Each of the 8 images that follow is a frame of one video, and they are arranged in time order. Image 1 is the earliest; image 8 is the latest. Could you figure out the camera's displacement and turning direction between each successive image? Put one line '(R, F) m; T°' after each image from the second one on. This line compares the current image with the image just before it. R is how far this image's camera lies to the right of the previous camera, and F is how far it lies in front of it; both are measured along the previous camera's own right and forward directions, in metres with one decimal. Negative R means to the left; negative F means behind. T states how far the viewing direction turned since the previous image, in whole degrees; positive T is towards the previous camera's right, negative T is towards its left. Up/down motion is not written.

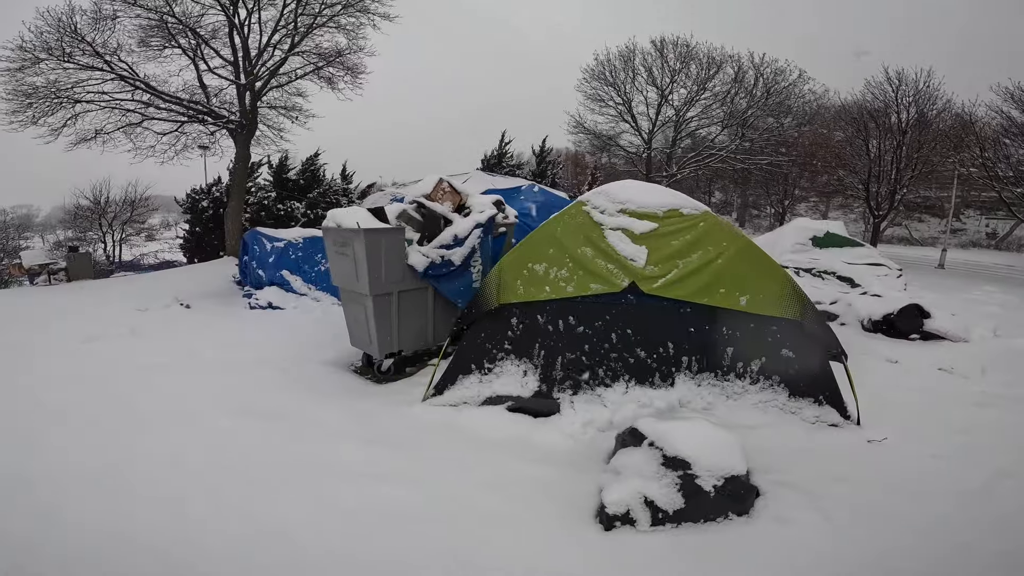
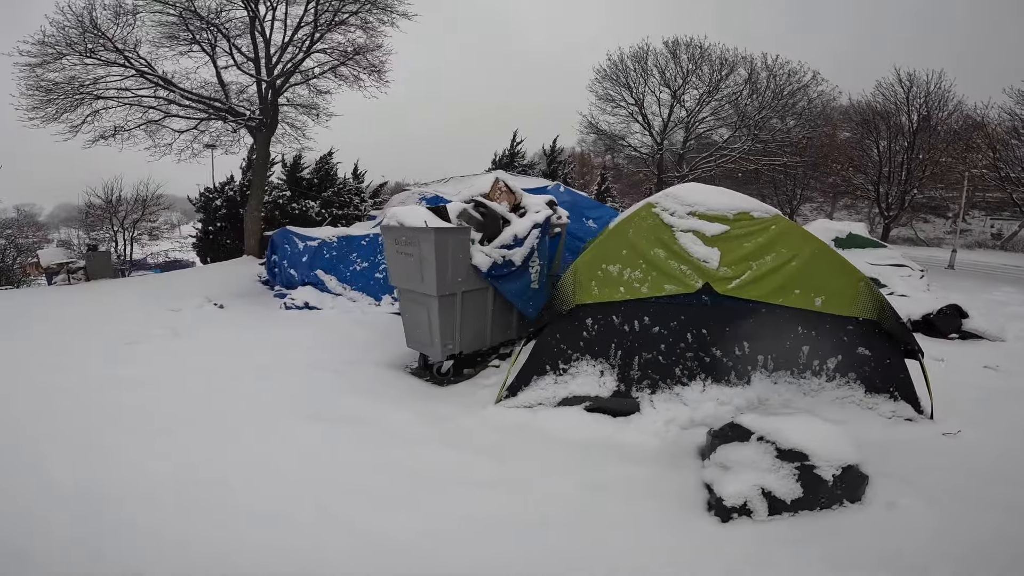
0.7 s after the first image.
(-0.5, 0.0) m; 0°
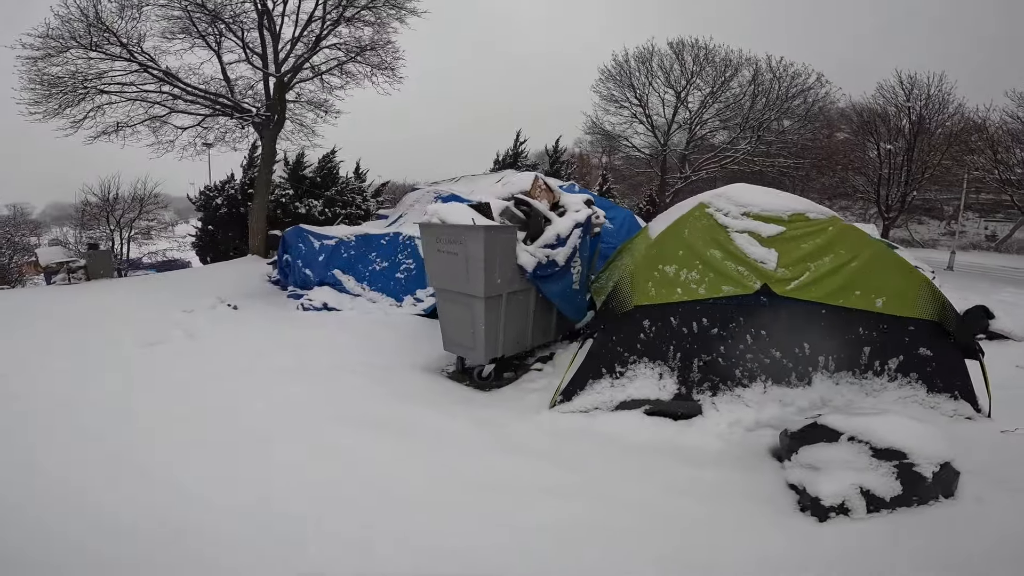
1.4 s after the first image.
(-0.4, +0.1) m; +1°
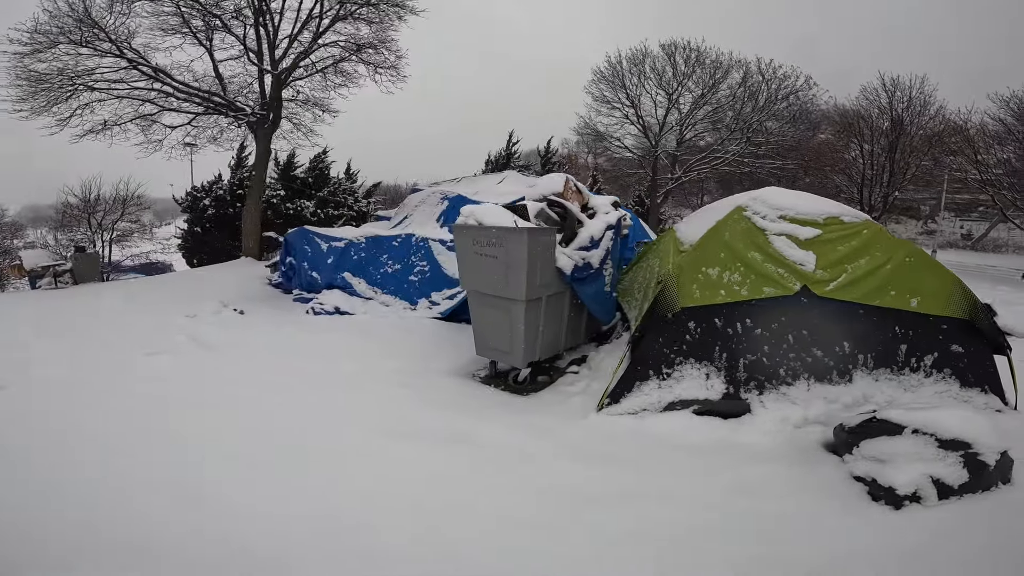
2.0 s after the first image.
(-0.4, 0.0) m; +2°
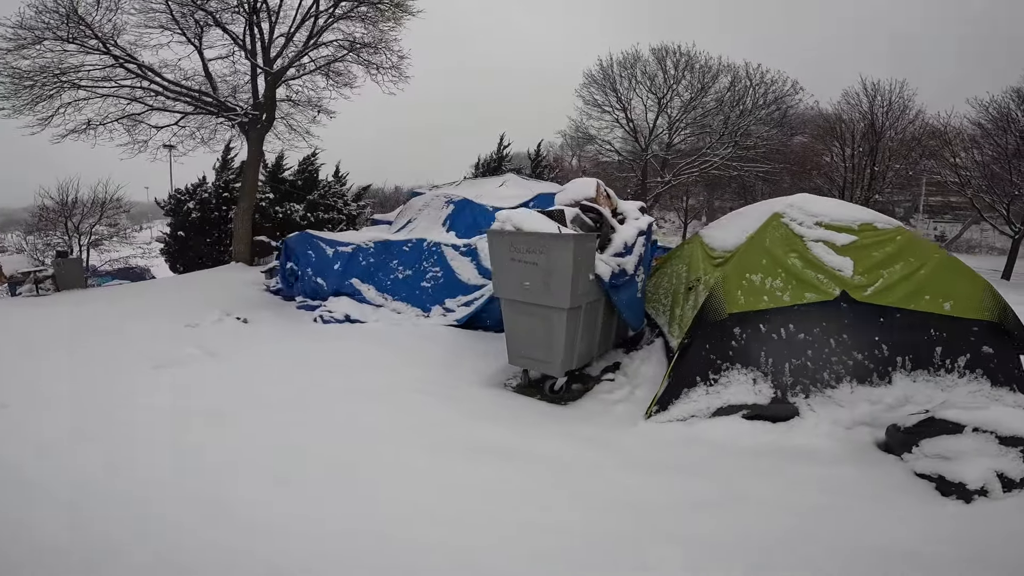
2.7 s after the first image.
(-0.4, +0.1) m; +2°
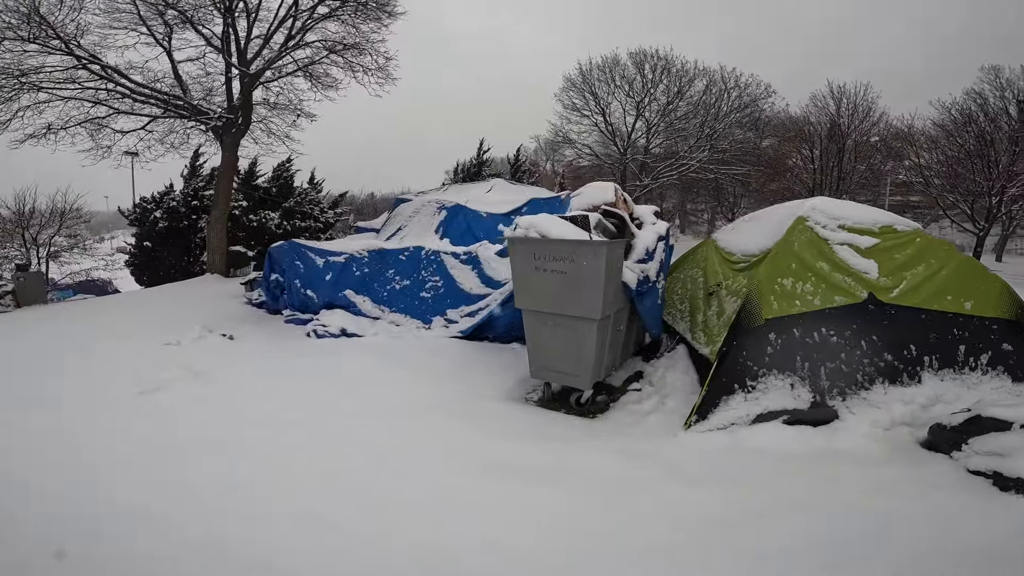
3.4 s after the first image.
(-0.4, +0.1) m; +3°
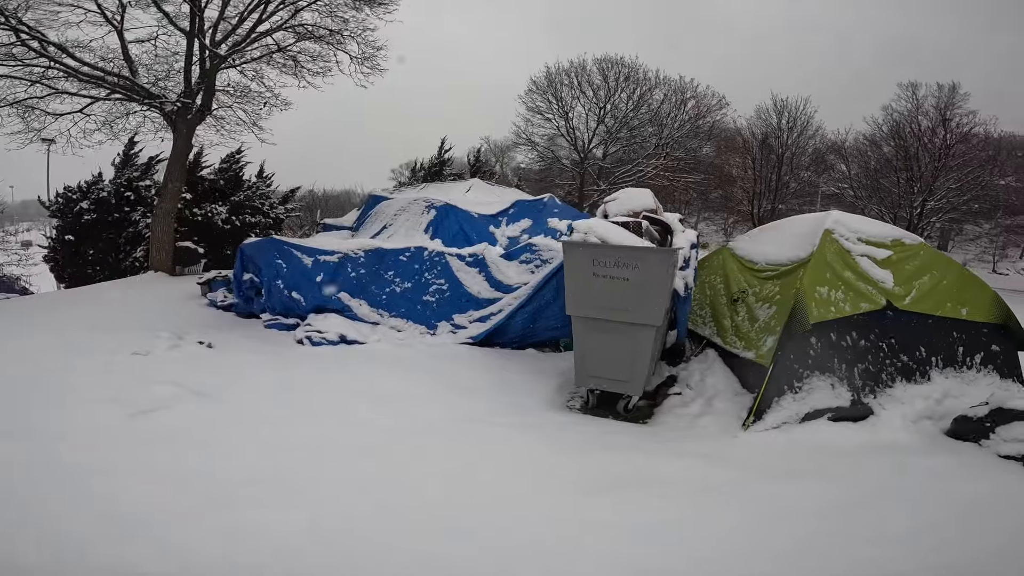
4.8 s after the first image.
(-0.8, +0.1) m; +7°
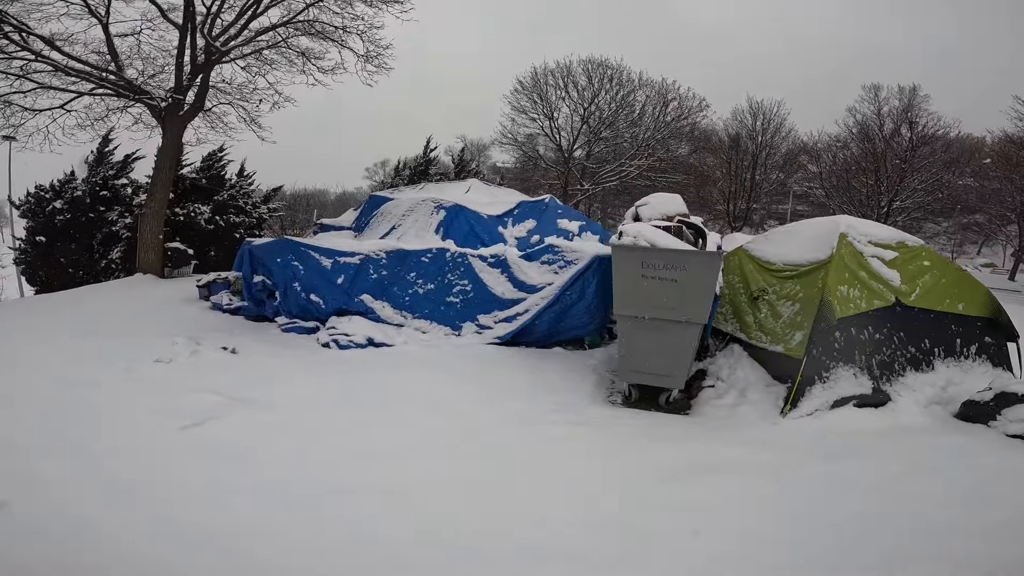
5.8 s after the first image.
(-0.6, -0.2) m; +4°
